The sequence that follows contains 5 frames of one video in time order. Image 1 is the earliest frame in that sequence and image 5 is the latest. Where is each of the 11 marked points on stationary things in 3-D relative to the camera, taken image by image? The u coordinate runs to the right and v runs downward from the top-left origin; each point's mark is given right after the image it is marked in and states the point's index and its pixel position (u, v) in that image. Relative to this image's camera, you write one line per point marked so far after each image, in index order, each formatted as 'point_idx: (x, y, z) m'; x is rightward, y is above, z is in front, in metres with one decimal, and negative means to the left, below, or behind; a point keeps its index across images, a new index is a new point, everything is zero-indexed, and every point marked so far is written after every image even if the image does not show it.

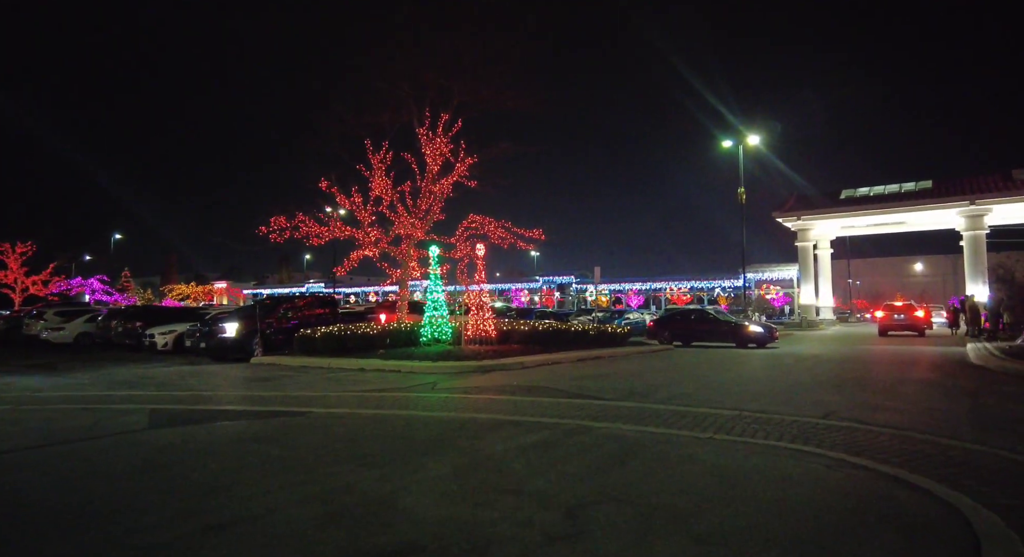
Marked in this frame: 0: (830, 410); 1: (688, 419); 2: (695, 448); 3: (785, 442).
0: (+5.1, -2.1, +9.6) m
1: (+2.6, -2.0, +8.7) m
2: (+2.1, -2.0, +6.9) m
3: (+3.3, -2.0, +7.2) m
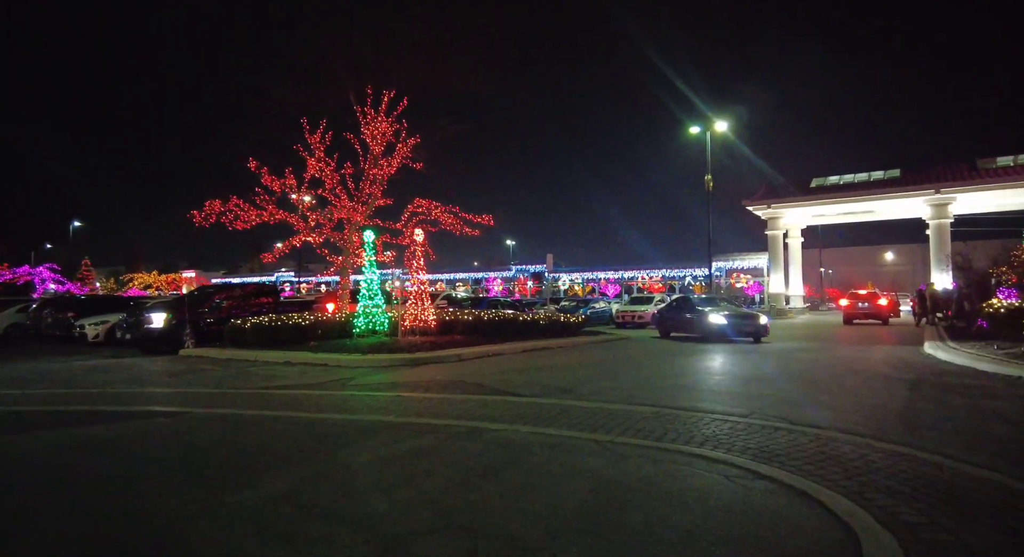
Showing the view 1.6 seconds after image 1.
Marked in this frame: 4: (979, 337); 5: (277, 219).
0: (+3.7, -1.9, +8.8) m
1: (+1.1, -1.8, +7.8) m
2: (+0.7, -1.8, +6.0) m
3: (+1.9, -1.8, +6.4) m
4: (+15.4, -1.9, +19.6) m
5: (-7.7, +2.0, +19.6) m
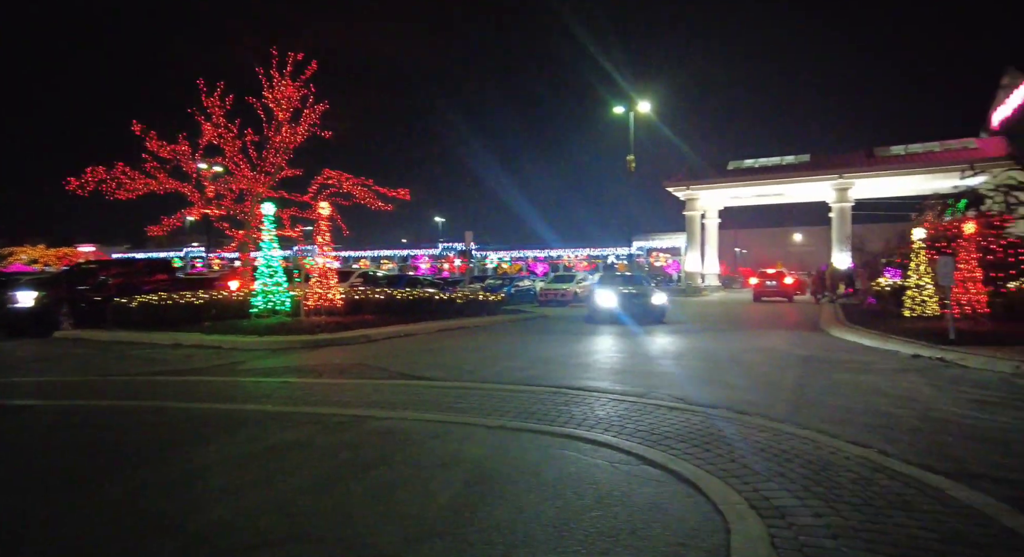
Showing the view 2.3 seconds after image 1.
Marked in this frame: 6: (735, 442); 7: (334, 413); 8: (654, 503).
0: (+2.2, -1.6, +8.8) m
1: (-0.2, -1.5, +7.5) m
2: (-0.4, -1.6, +5.7) m
3: (+0.7, -1.6, +6.2) m
4: (+12.6, -1.2, +20.9) m
5: (-10.4, +2.7, +18.0) m
6: (+2.2, -1.6, +5.9) m
7: (-2.1, -1.6, +7.1) m
8: (+1.0, -1.6, +4.3) m
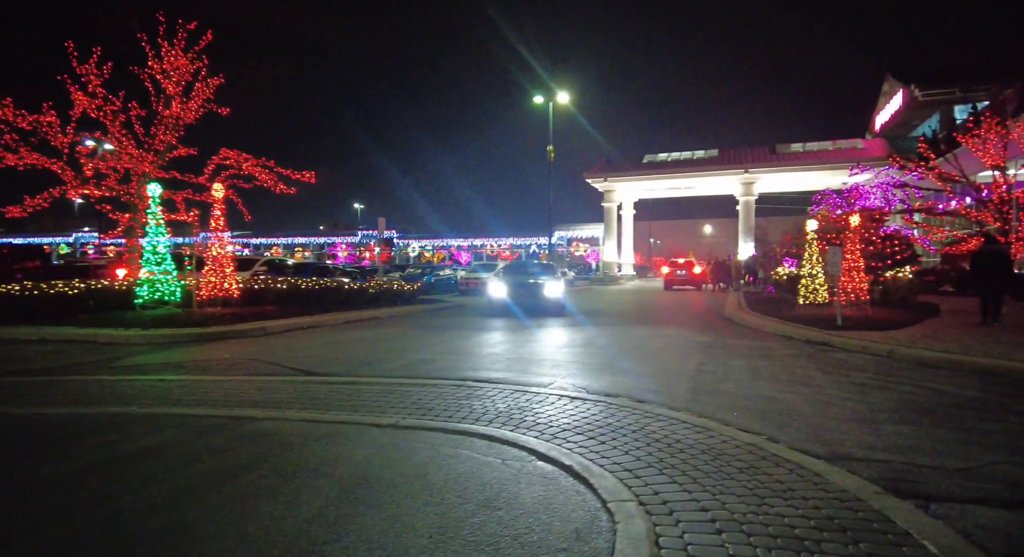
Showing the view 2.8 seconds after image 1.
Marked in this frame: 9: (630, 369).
0: (+0.8, -1.4, +8.7) m
1: (-1.5, -1.4, +7.1) m
2: (-1.4, -1.5, +5.3) m
3: (-0.4, -1.5, +6.0) m
4: (+9.5, -0.9, +22.0) m
5: (-12.9, +3.0, +16.1) m
6: (+1.2, -1.5, +5.8) m
7: (-3.2, -1.5, +6.4) m
8: (+0.2, -1.6, +4.1) m
9: (+1.8, -1.4, +9.3) m
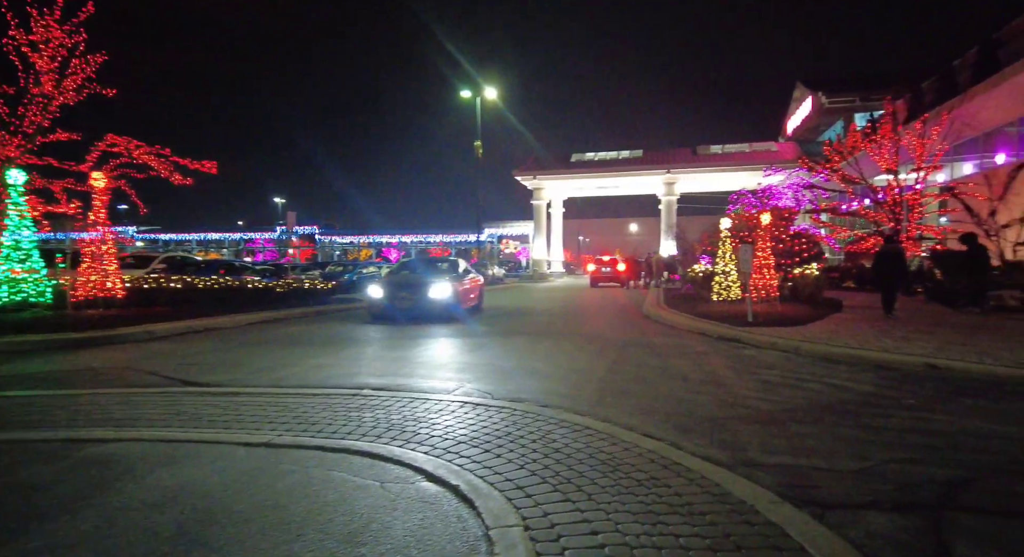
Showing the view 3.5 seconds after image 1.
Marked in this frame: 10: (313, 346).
0: (-0.6, -1.4, +8.2) m
1: (-2.6, -1.4, +6.4) m
2: (-2.3, -1.5, +4.6) m
3: (-1.4, -1.5, +5.4) m
4: (+6.6, -0.7, +22.5) m
5: (-15.0, +3.0, +14.0) m
6: (+0.2, -1.5, +5.4) m
7: (-4.3, -1.5, +5.5) m
8: (-0.6, -1.6, +3.6) m
9: (+0.4, -1.4, +8.9) m
10: (-3.9, -1.3, +11.5) m
